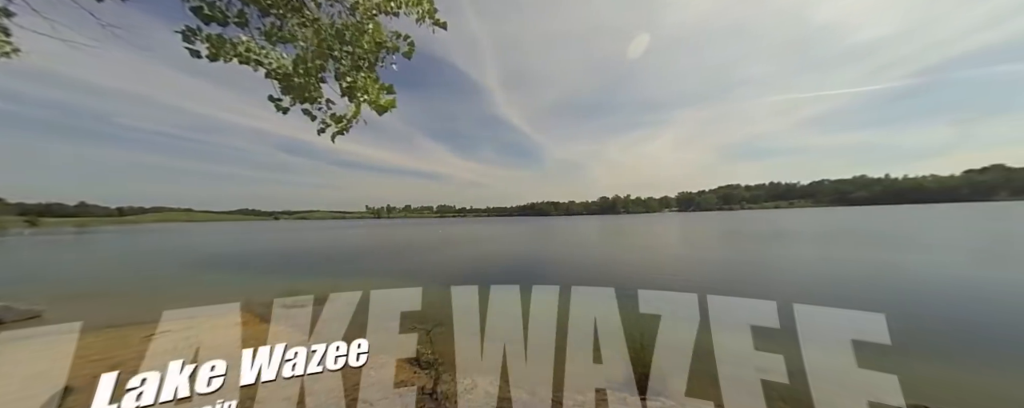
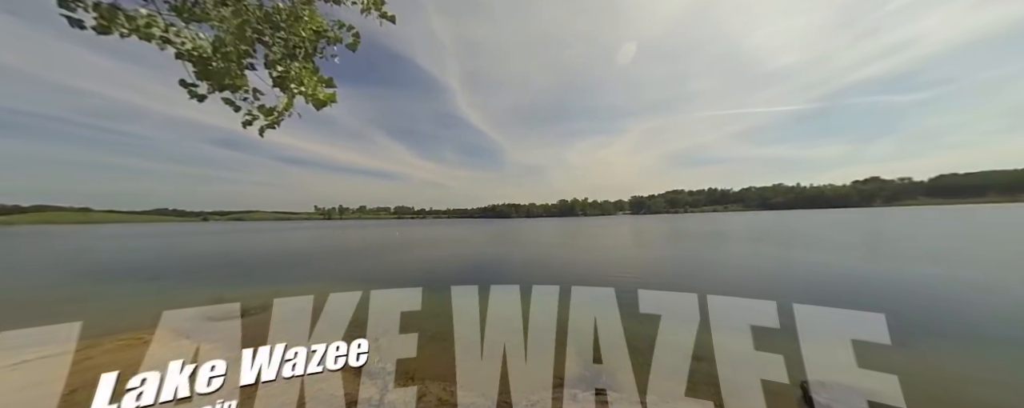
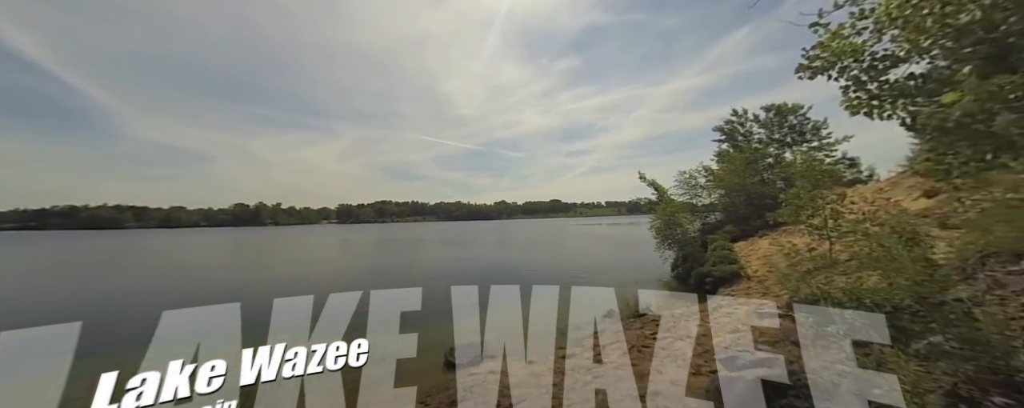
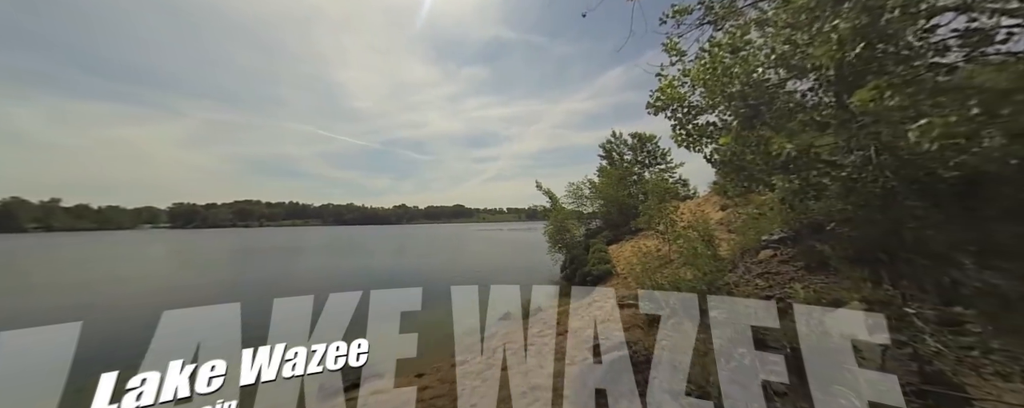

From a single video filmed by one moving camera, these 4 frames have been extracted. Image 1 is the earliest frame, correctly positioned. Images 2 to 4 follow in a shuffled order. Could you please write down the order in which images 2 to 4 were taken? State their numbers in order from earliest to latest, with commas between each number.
2, 3, 4
